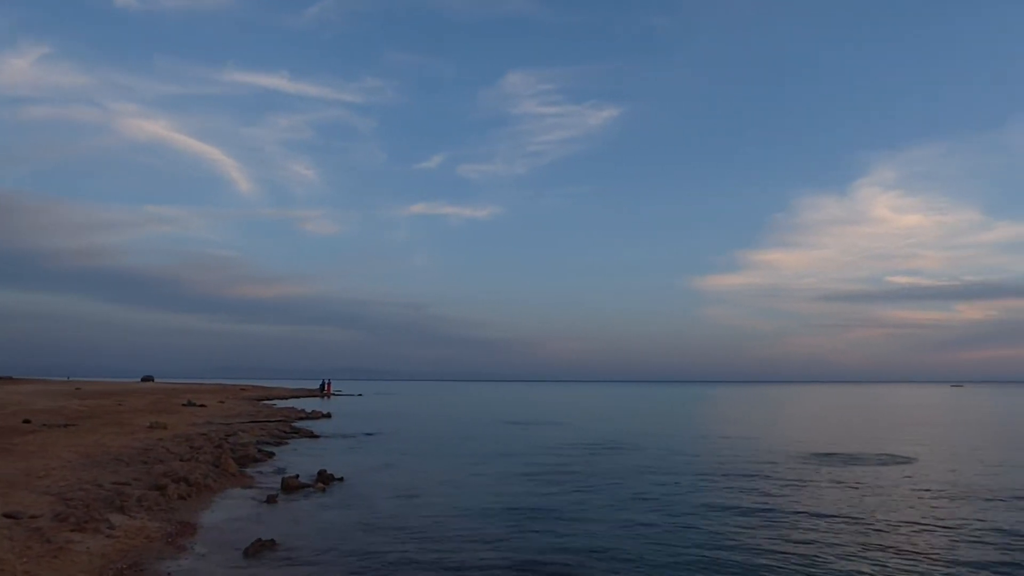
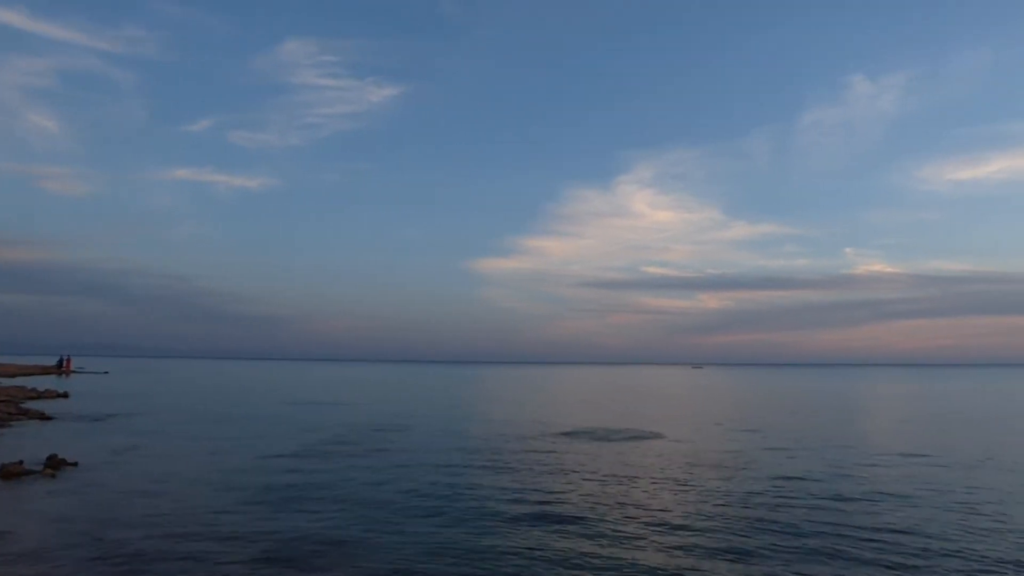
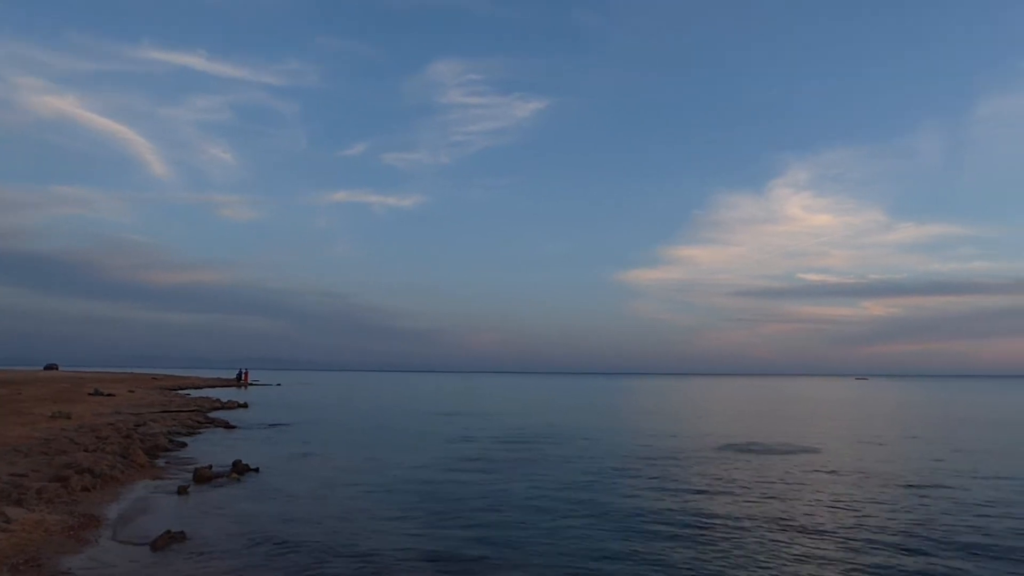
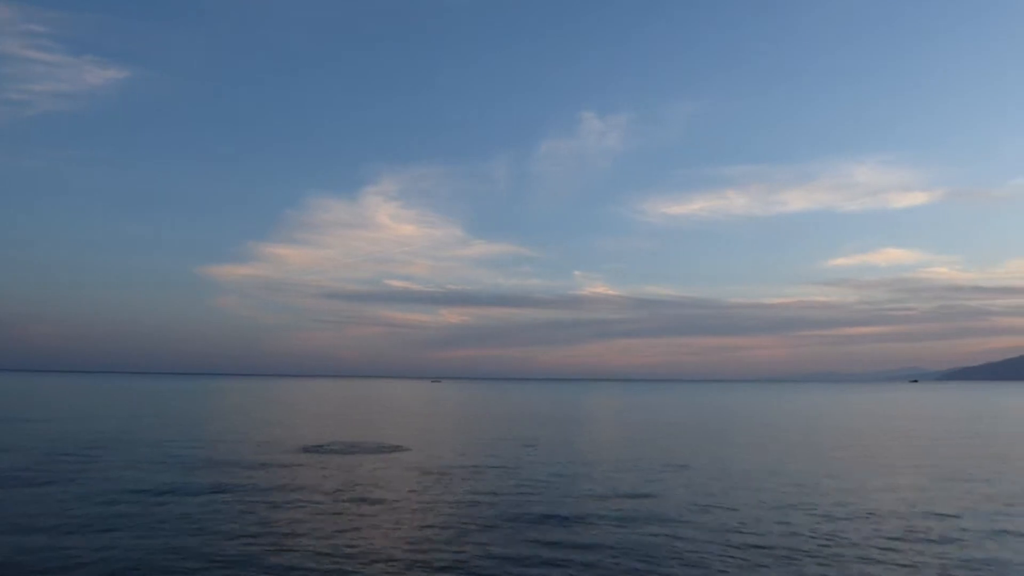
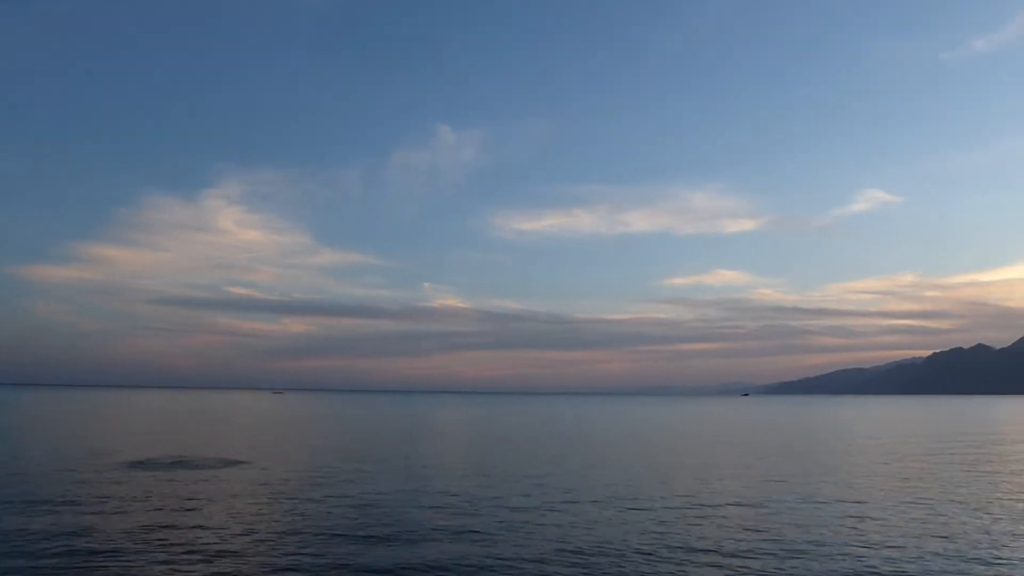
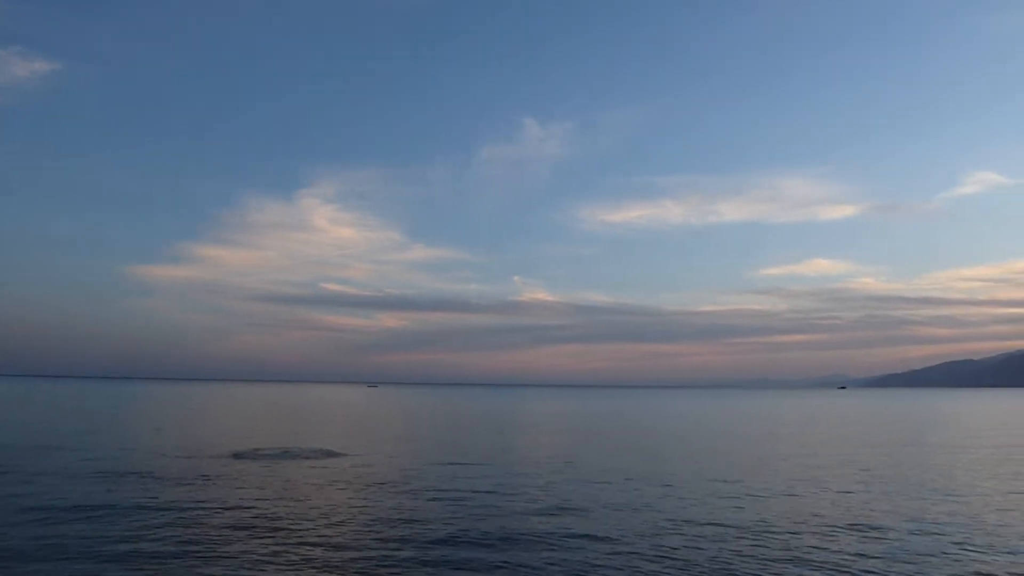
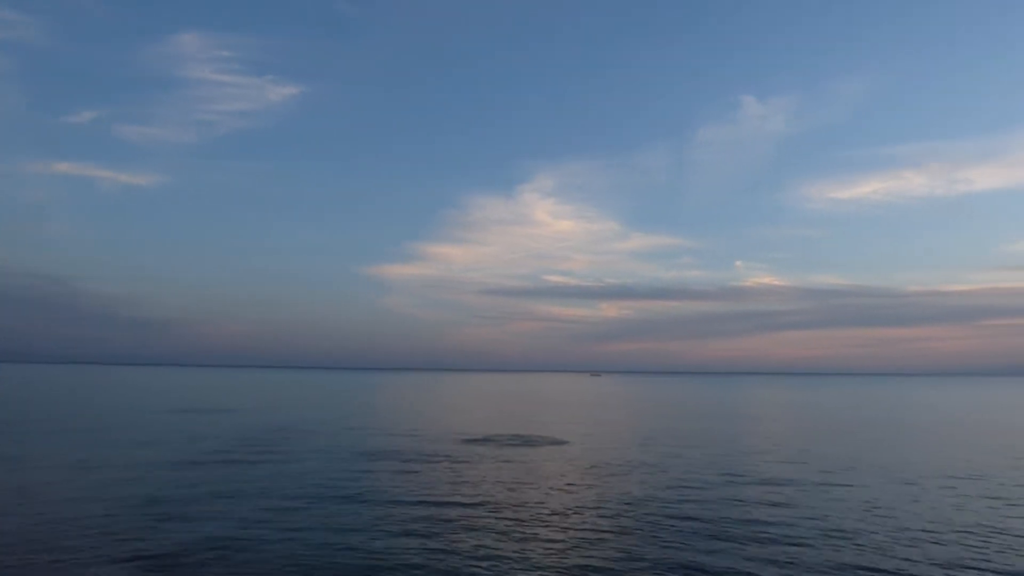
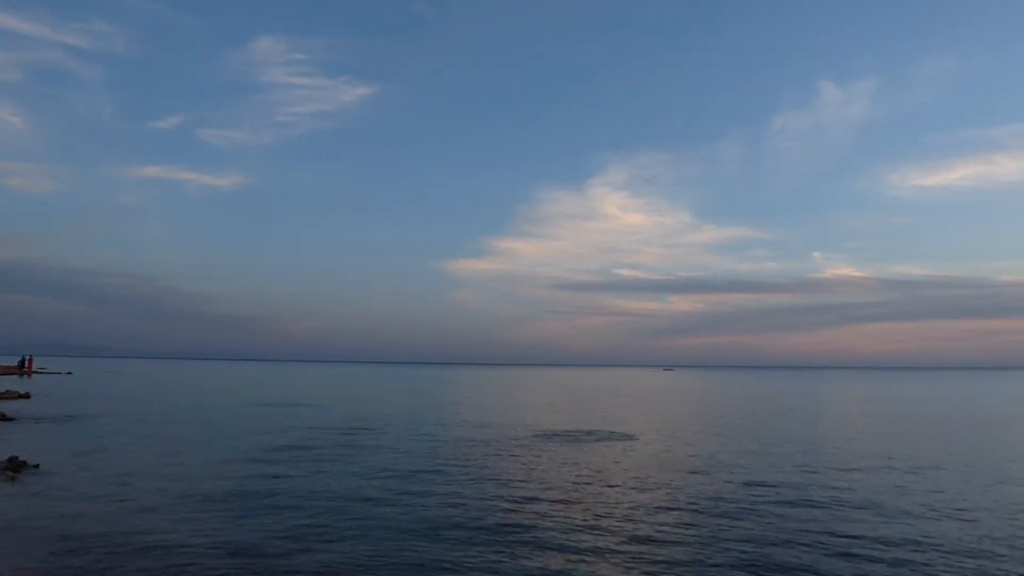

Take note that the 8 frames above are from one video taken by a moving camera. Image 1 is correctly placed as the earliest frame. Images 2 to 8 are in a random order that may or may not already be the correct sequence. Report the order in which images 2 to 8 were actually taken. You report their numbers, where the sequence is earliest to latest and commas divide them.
3, 2, 8, 7, 4, 6, 5
